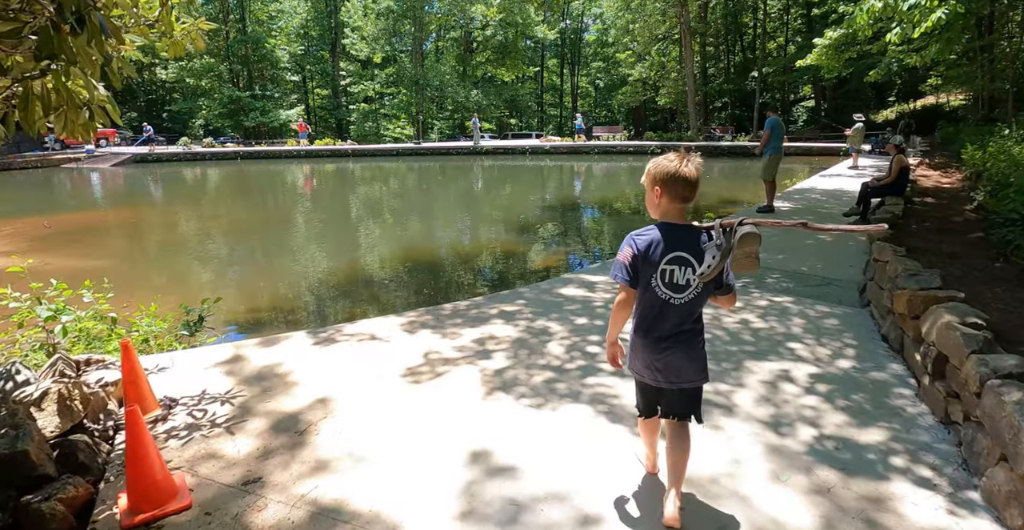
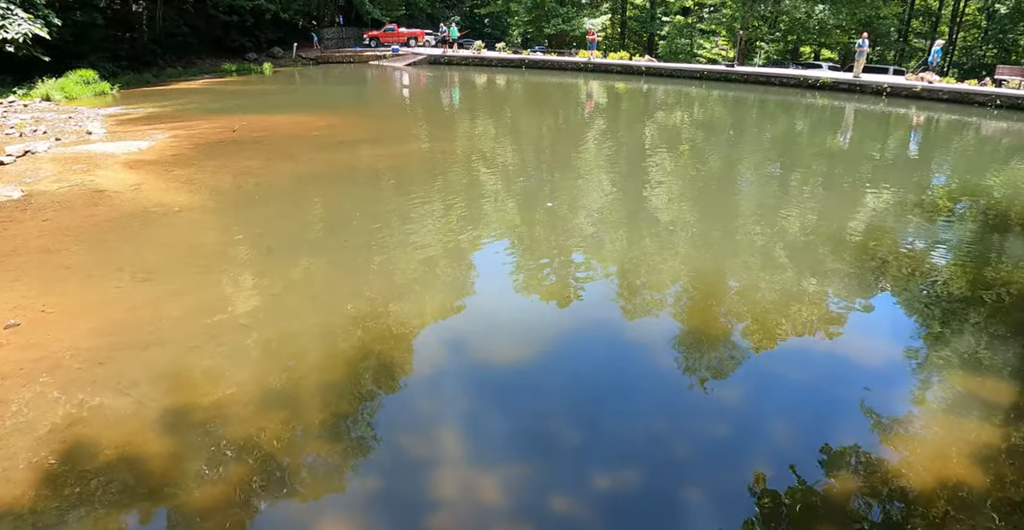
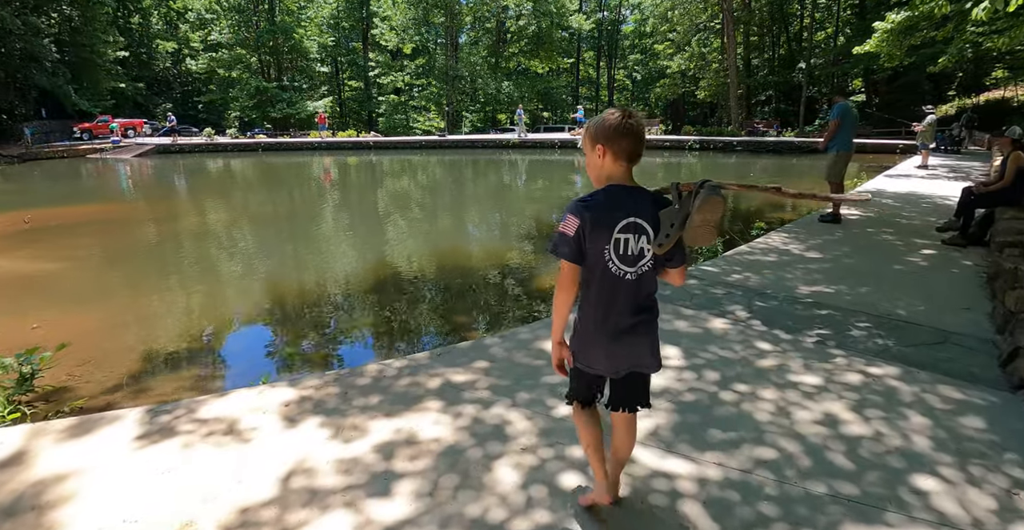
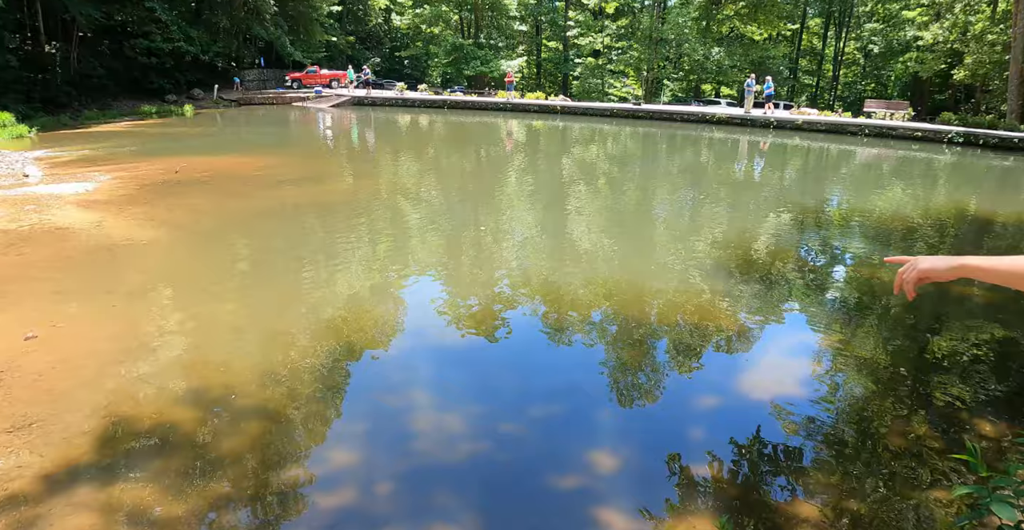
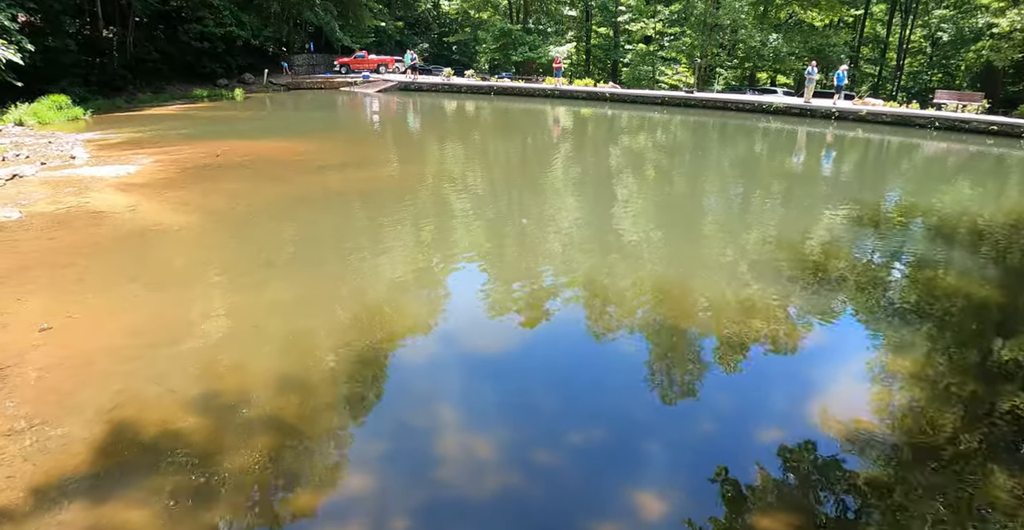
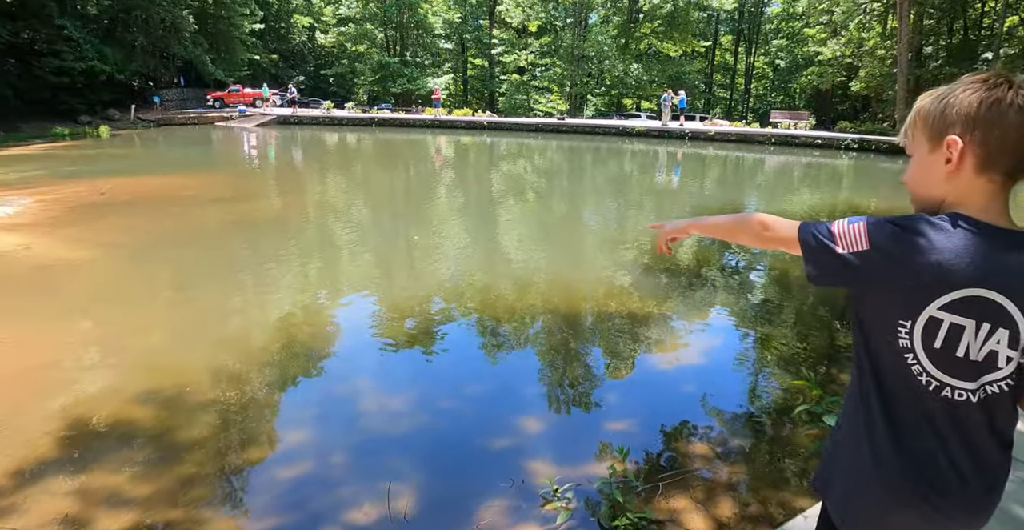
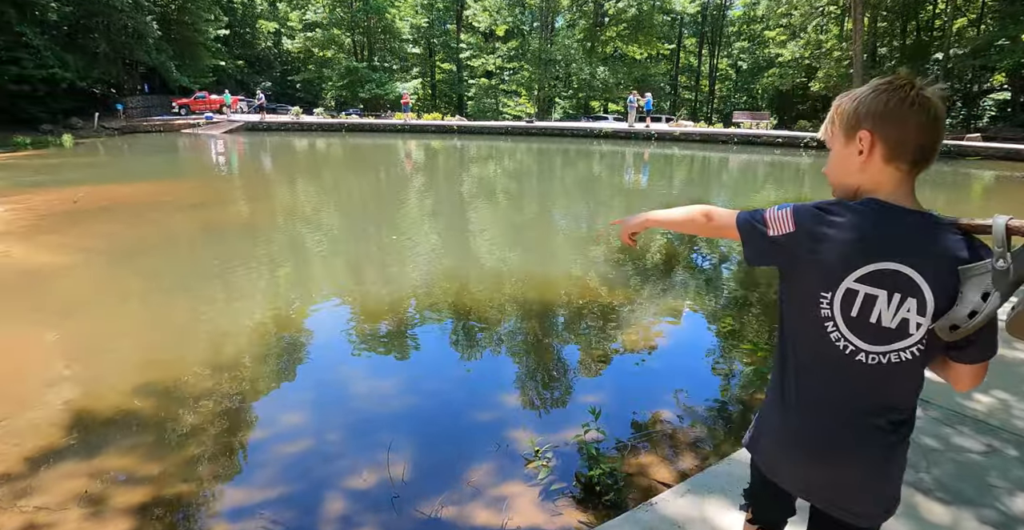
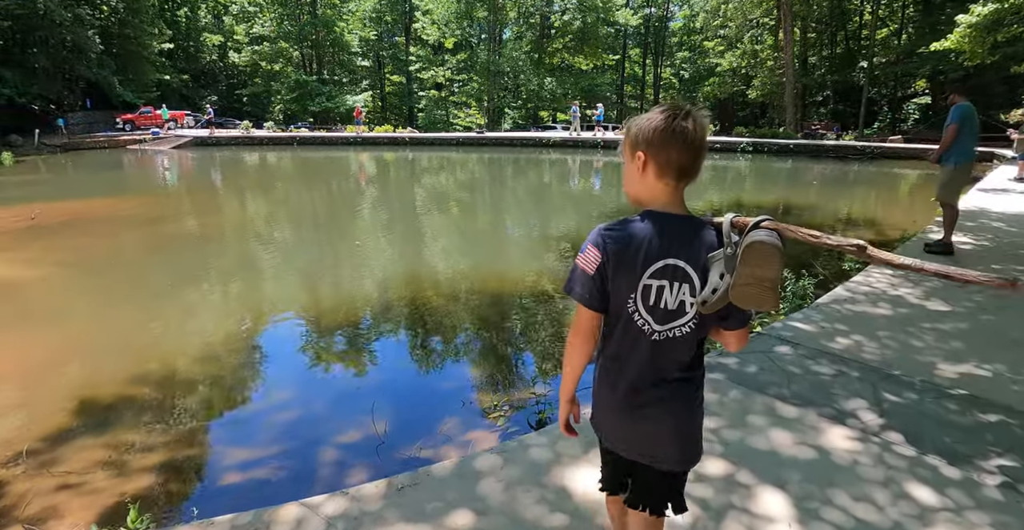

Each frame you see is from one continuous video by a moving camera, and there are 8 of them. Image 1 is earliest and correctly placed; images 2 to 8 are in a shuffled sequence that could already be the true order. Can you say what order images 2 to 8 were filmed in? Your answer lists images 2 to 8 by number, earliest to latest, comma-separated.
3, 8, 7, 6, 4, 5, 2
